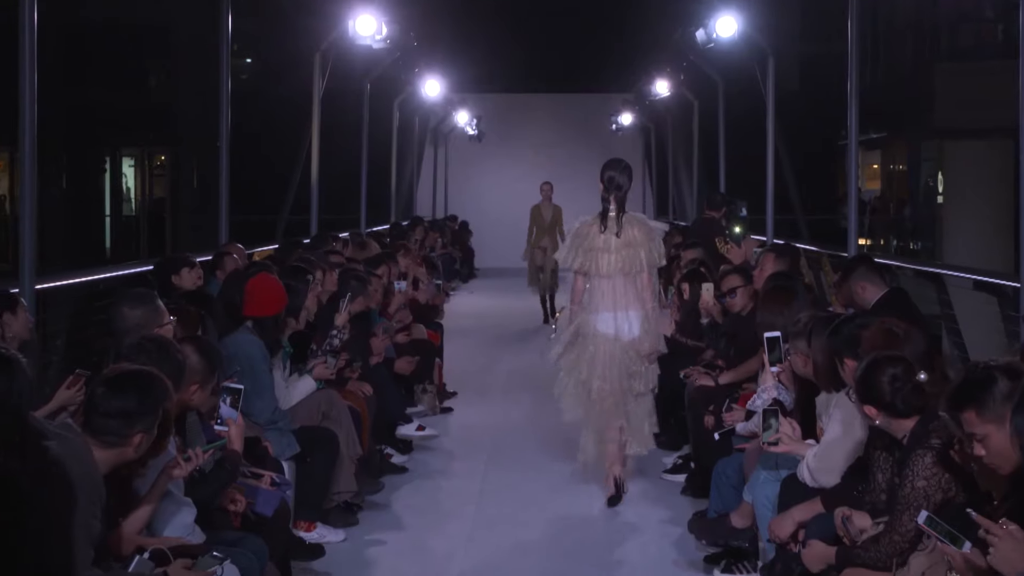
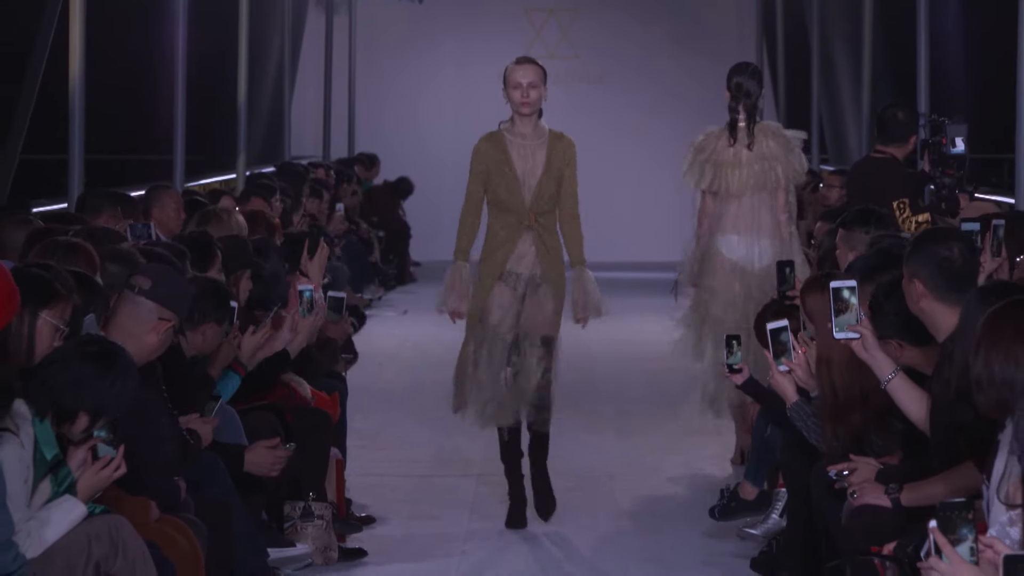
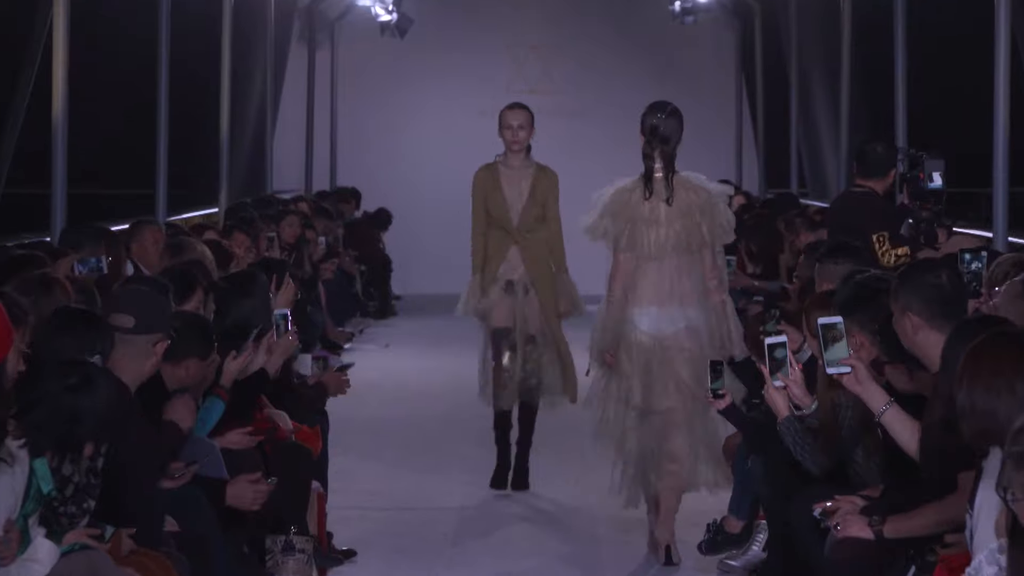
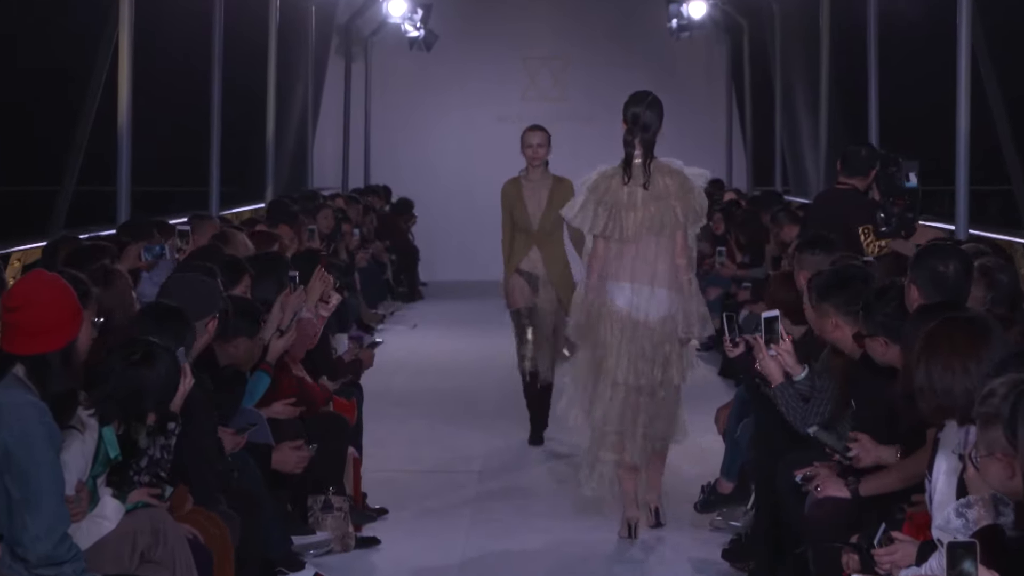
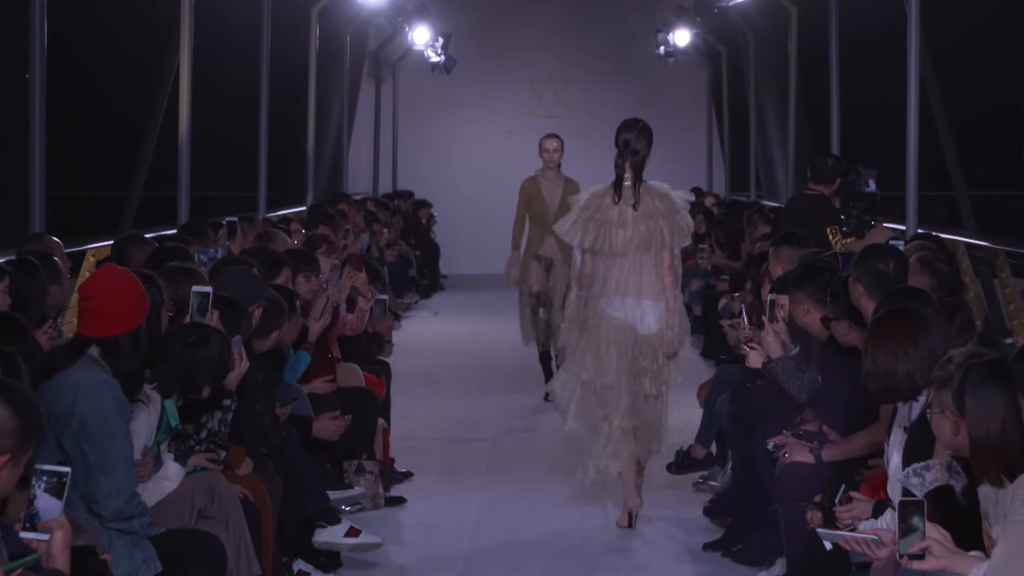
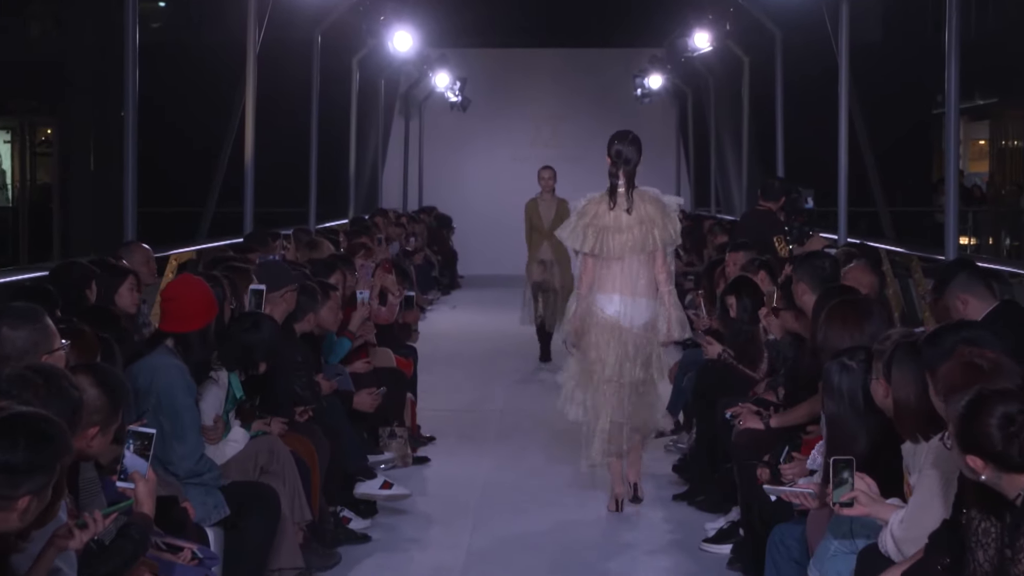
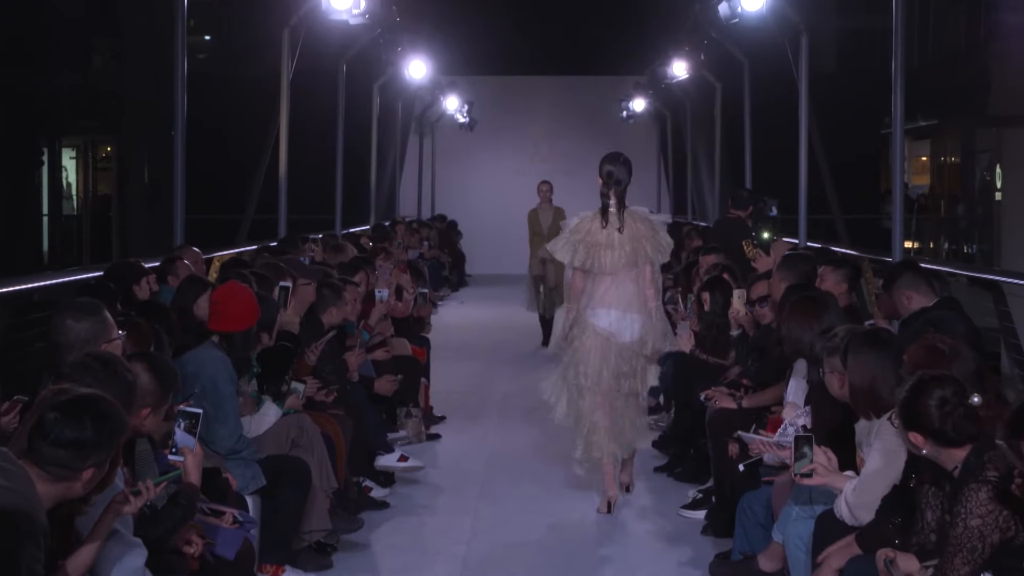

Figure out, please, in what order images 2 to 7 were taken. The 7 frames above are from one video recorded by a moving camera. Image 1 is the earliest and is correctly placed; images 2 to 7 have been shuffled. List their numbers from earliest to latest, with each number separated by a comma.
7, 6, 5, 4, 3, 2
